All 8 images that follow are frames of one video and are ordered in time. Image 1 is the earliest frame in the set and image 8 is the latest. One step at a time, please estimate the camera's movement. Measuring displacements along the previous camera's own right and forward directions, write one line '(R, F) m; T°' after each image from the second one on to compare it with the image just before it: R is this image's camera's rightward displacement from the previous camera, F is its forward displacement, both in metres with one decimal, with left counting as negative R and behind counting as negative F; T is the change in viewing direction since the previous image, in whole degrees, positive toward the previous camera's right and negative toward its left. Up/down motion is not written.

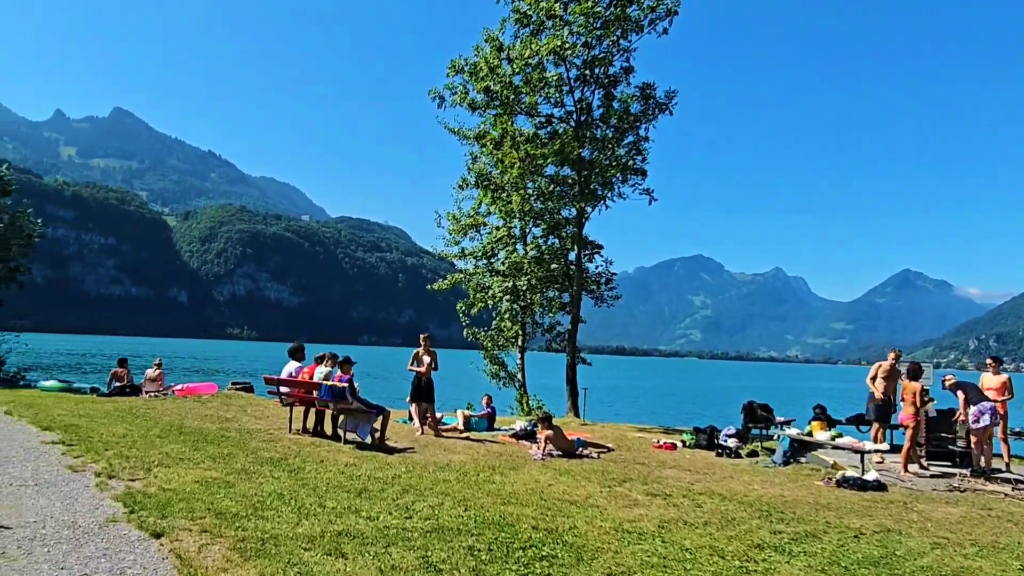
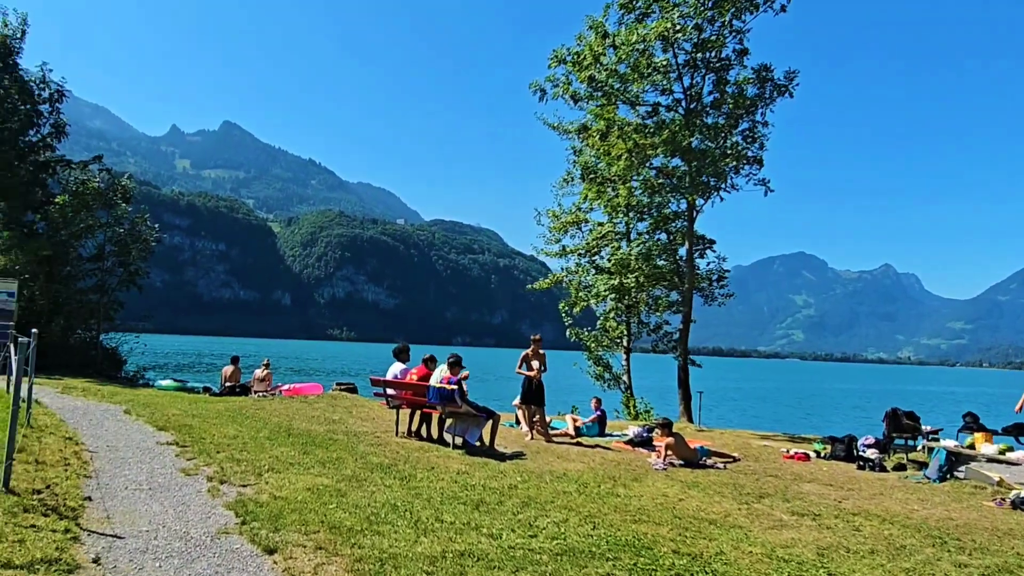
(-0.4, +0.8) m; -7°
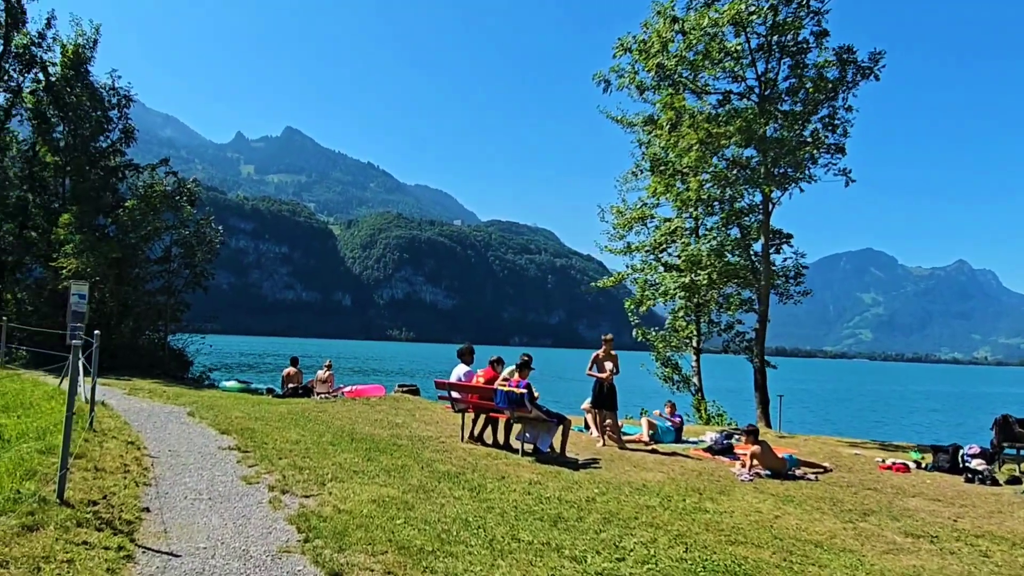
(-0.2, +0.7) m; -4°
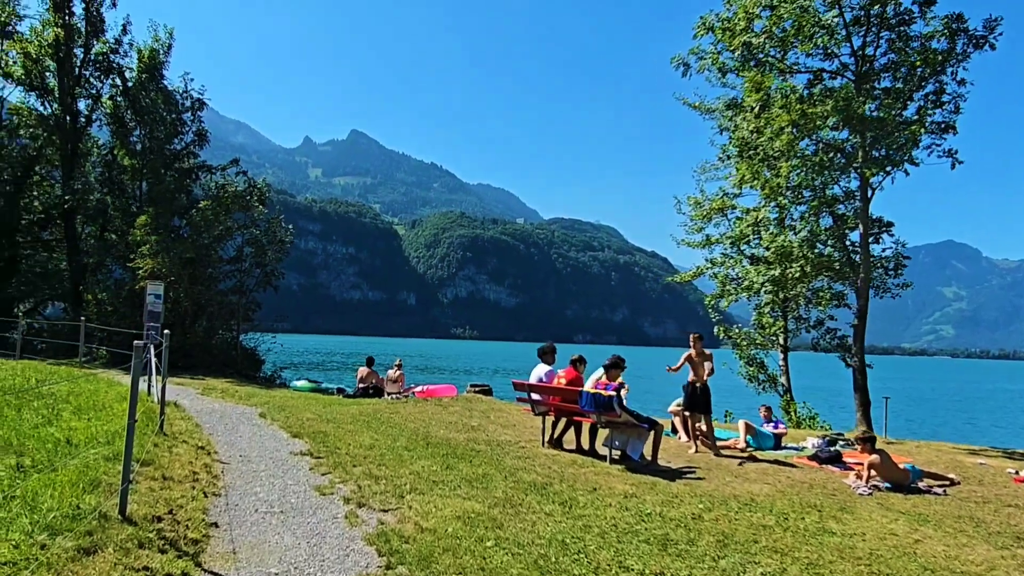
(-0.3, +0.8) m; -5°
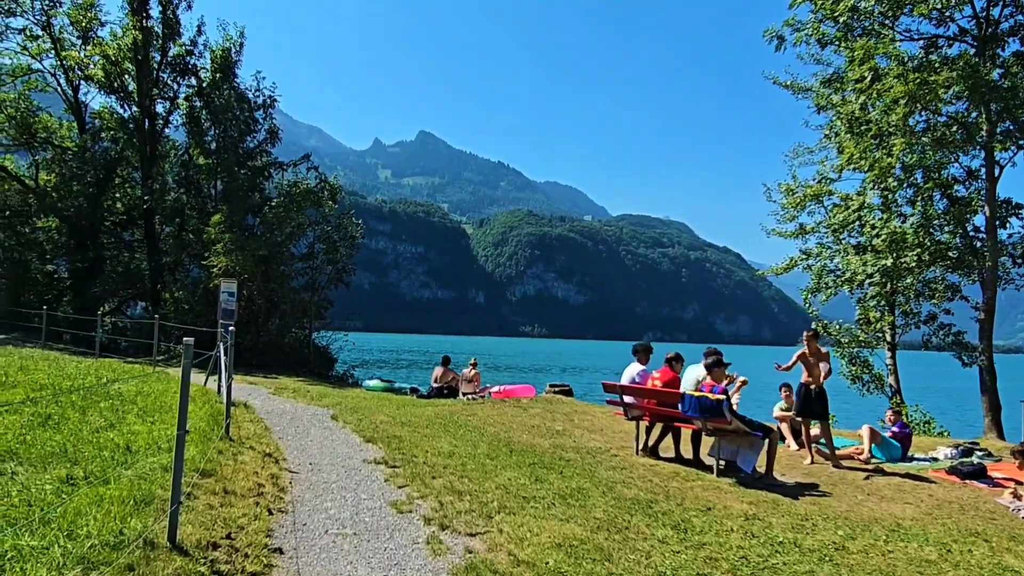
(-0.3, +1.1) m; -5°
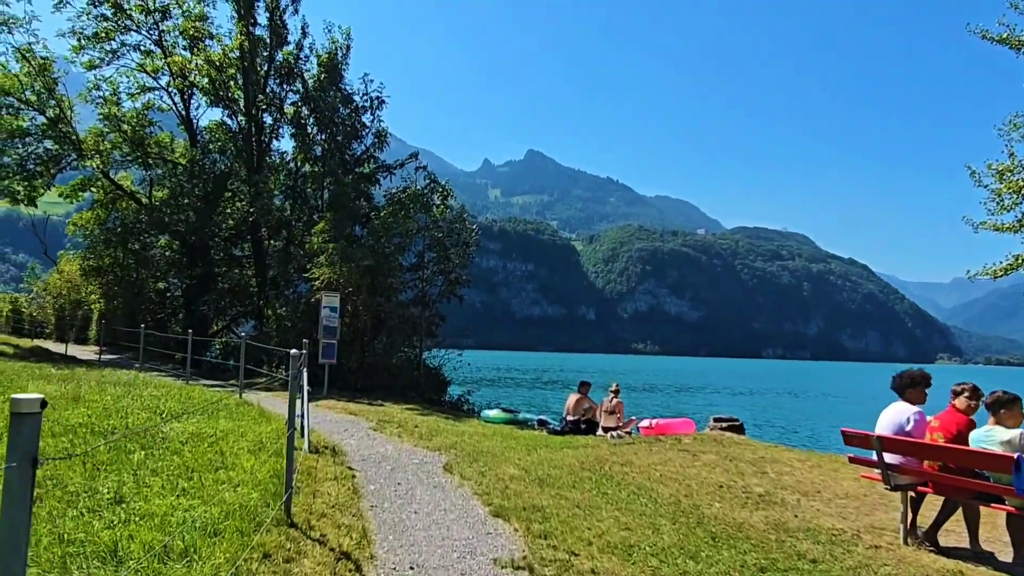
(-0.8, +3.4) m; -8°
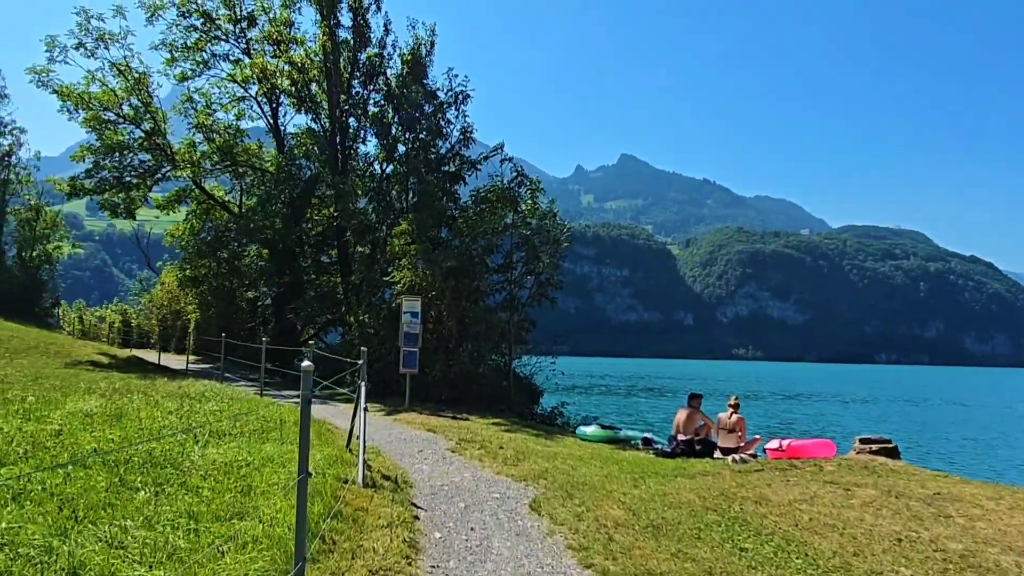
(-0.1, +1.9) m; -7°
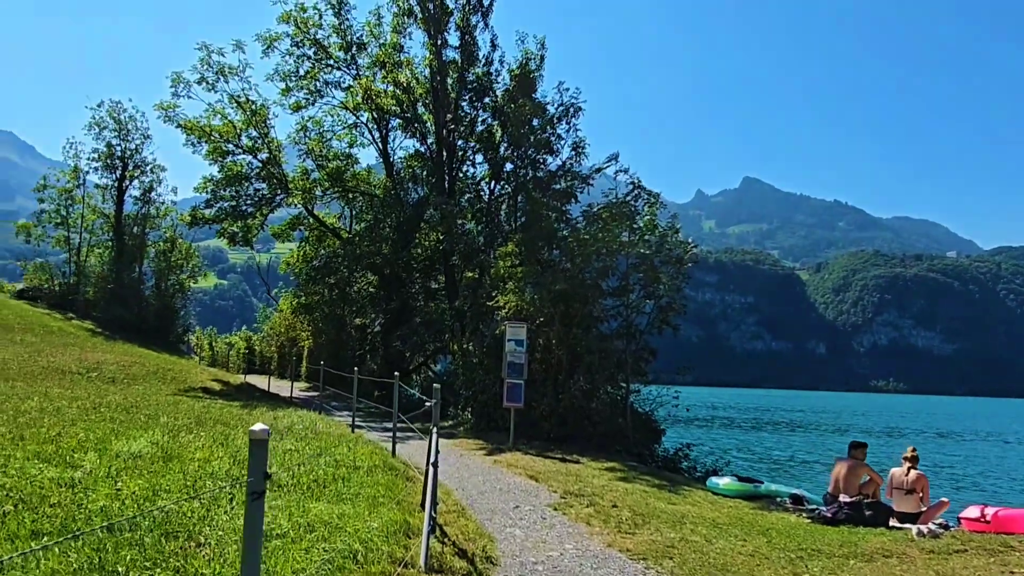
(+0.1, +1.9) m; -9°
